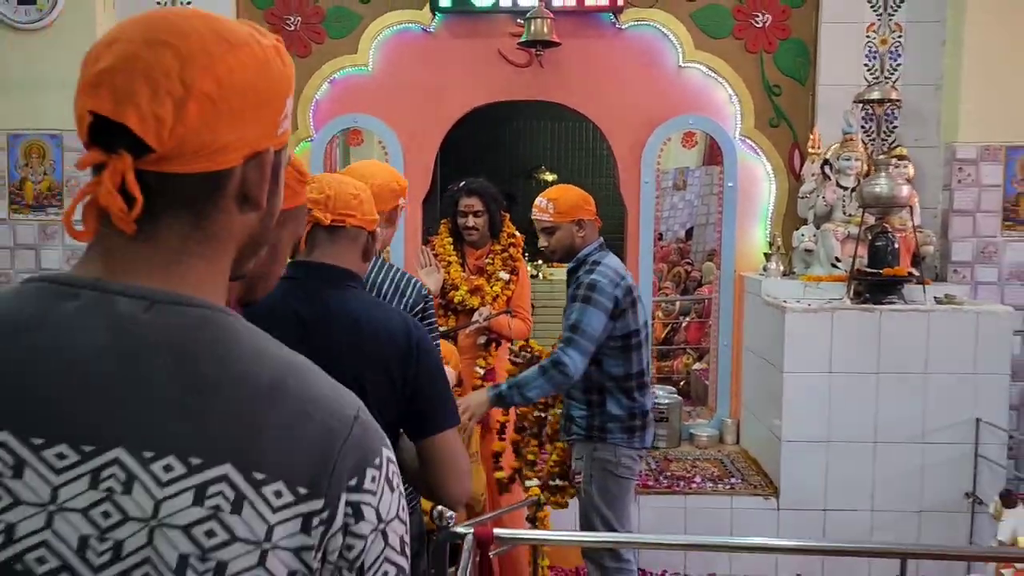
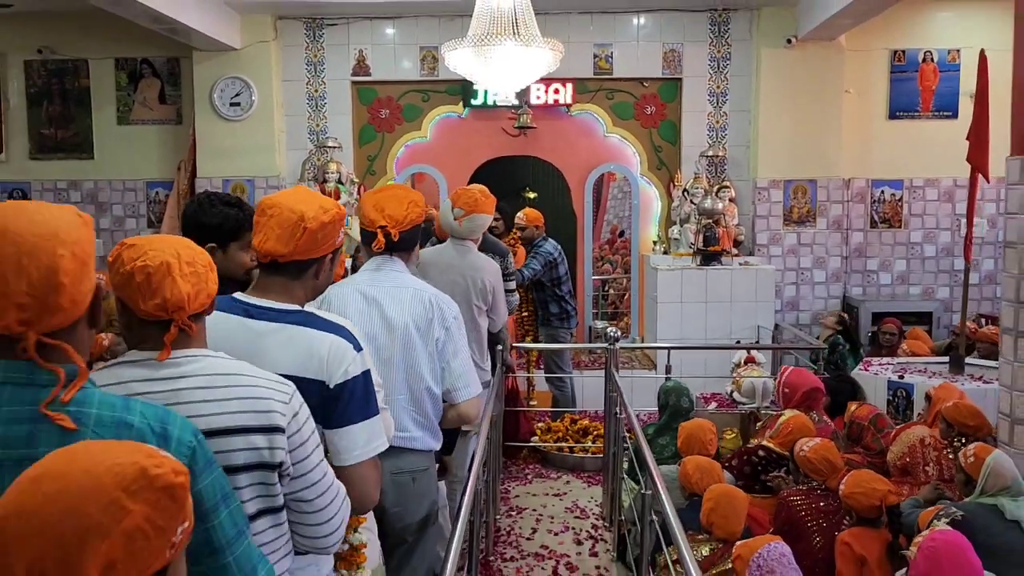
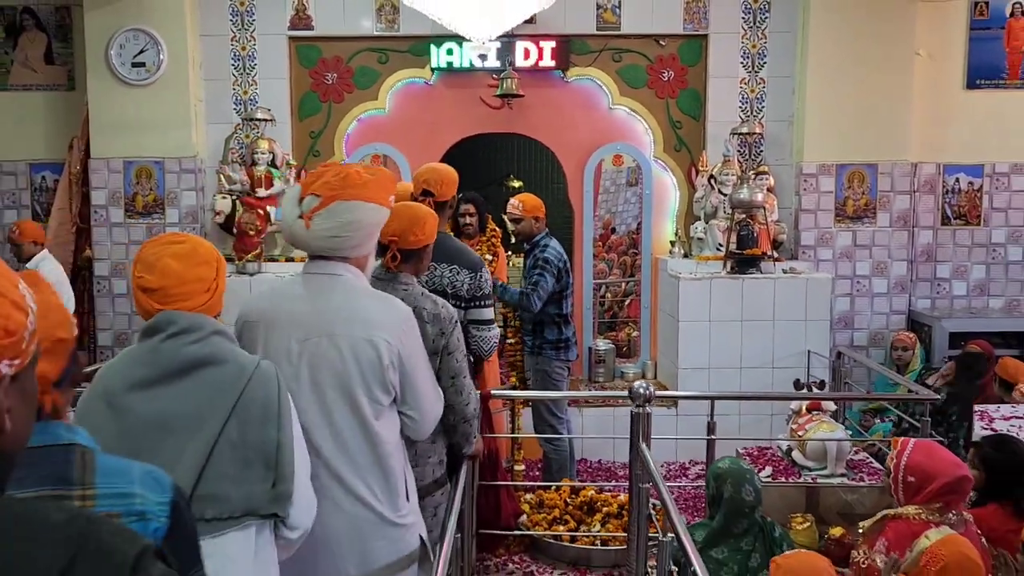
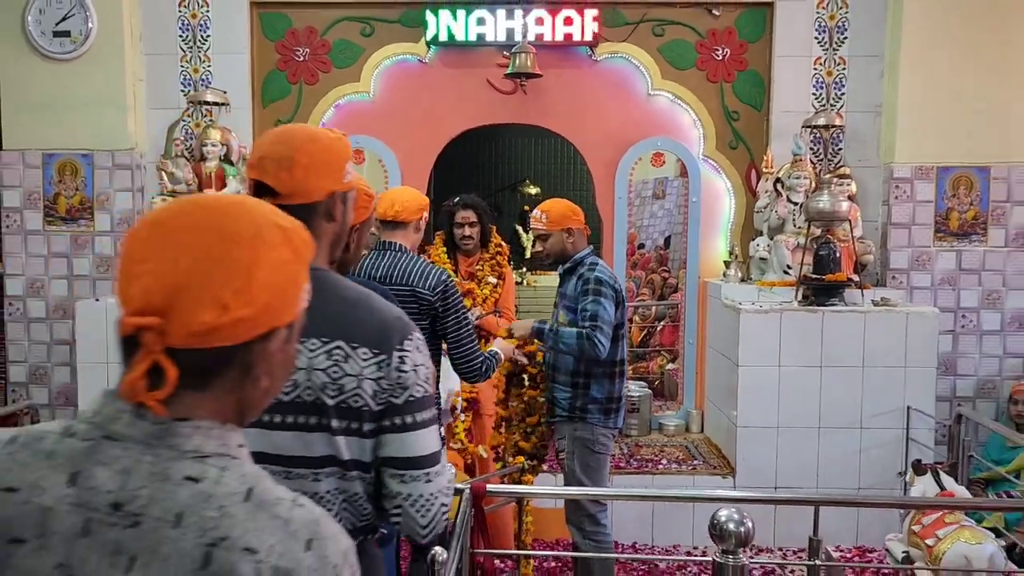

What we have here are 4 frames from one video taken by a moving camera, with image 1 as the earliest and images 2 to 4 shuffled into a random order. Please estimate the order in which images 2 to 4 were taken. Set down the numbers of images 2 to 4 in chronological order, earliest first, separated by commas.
4, 3, 2
